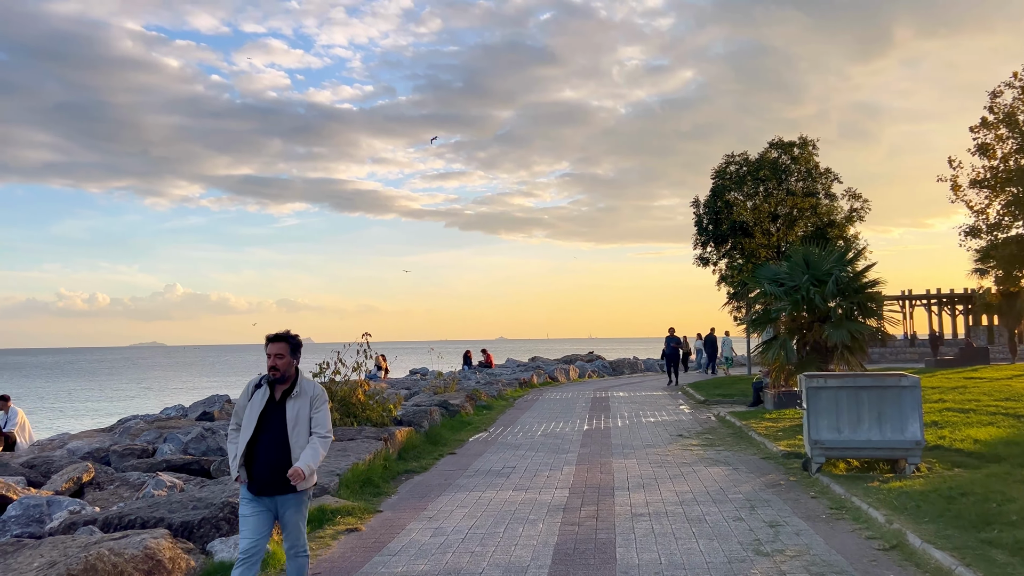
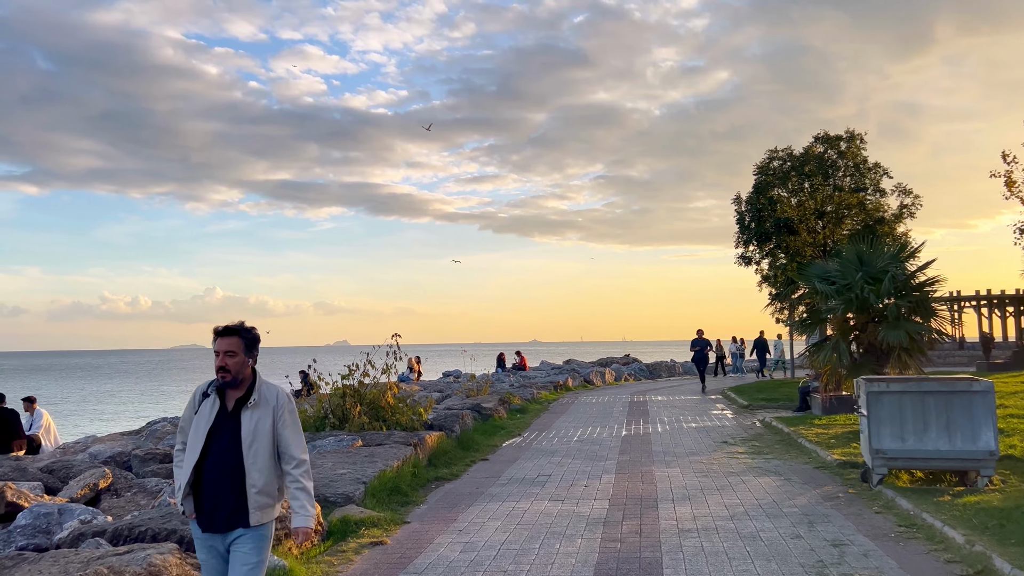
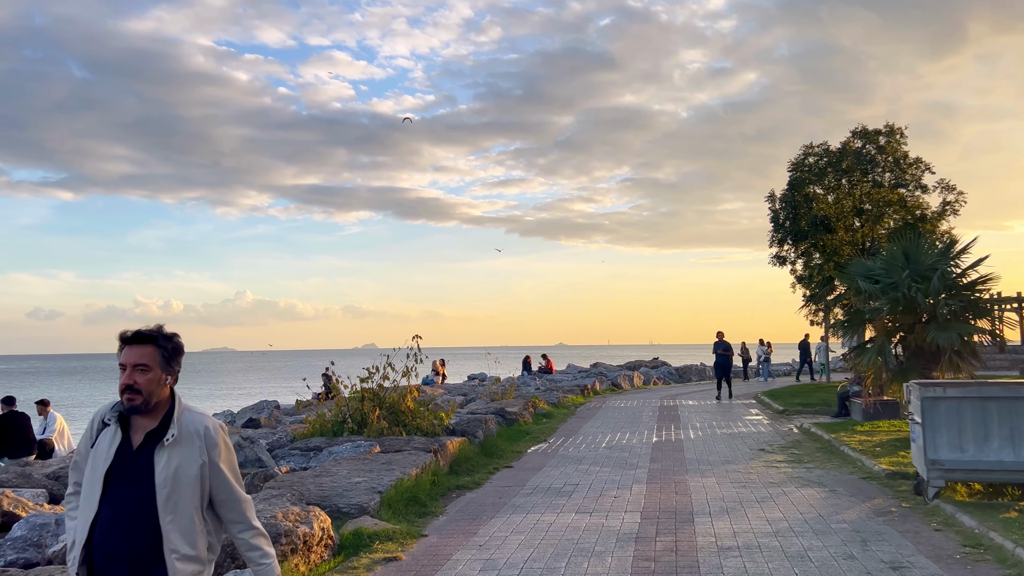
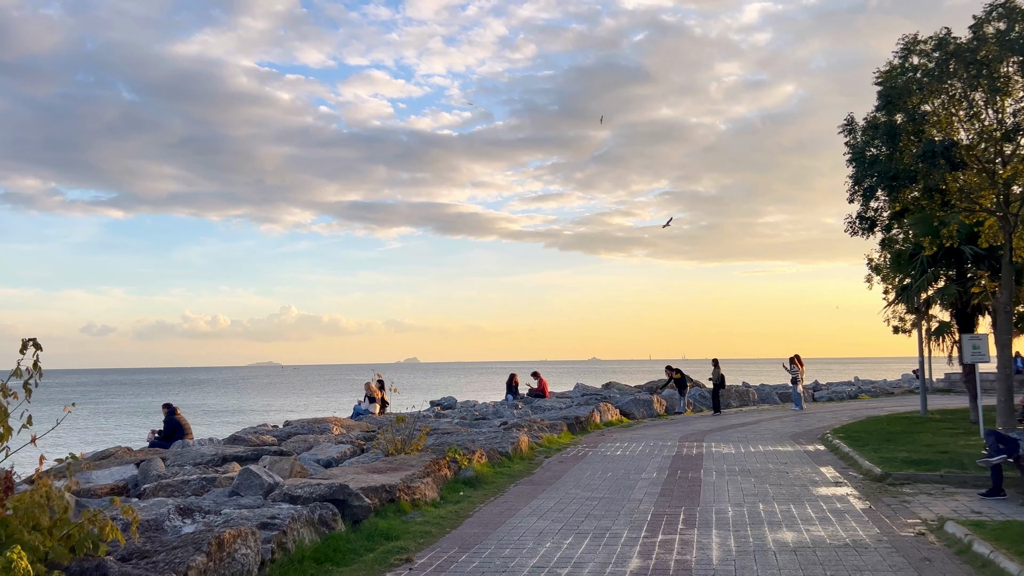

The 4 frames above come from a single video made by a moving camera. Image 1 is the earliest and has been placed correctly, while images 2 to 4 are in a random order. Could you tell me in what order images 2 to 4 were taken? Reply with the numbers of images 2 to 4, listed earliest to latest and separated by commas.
2, 3, 4
